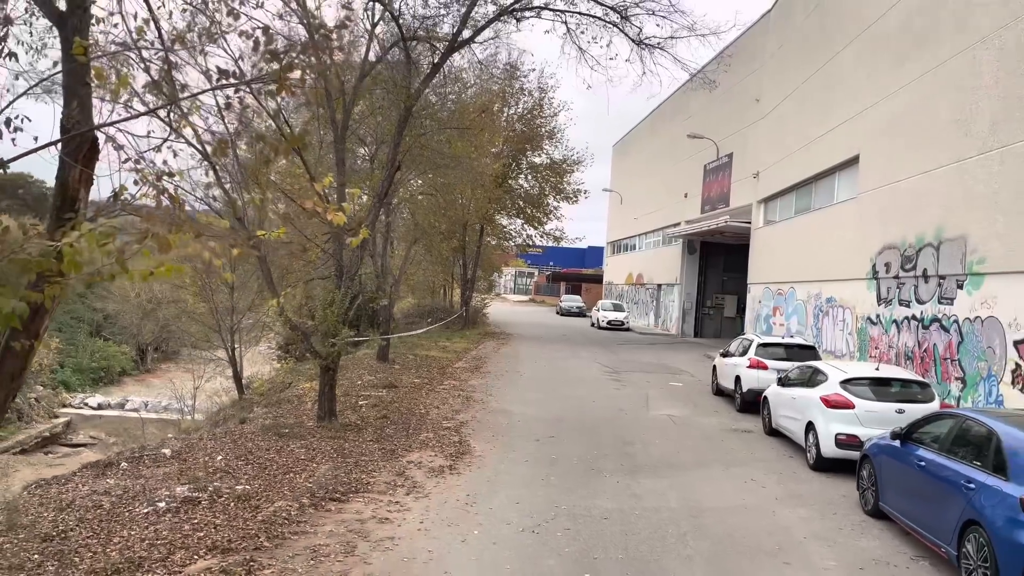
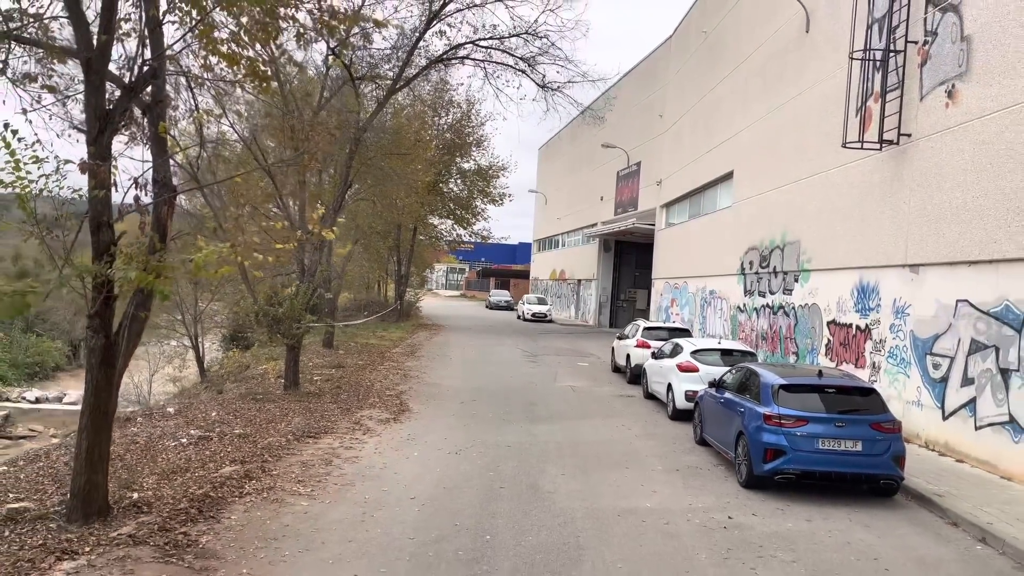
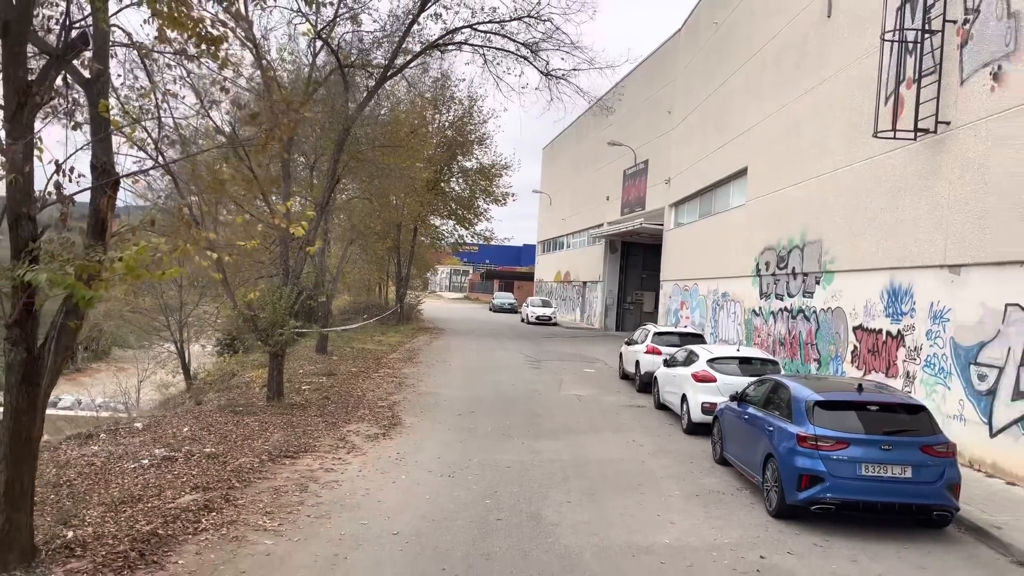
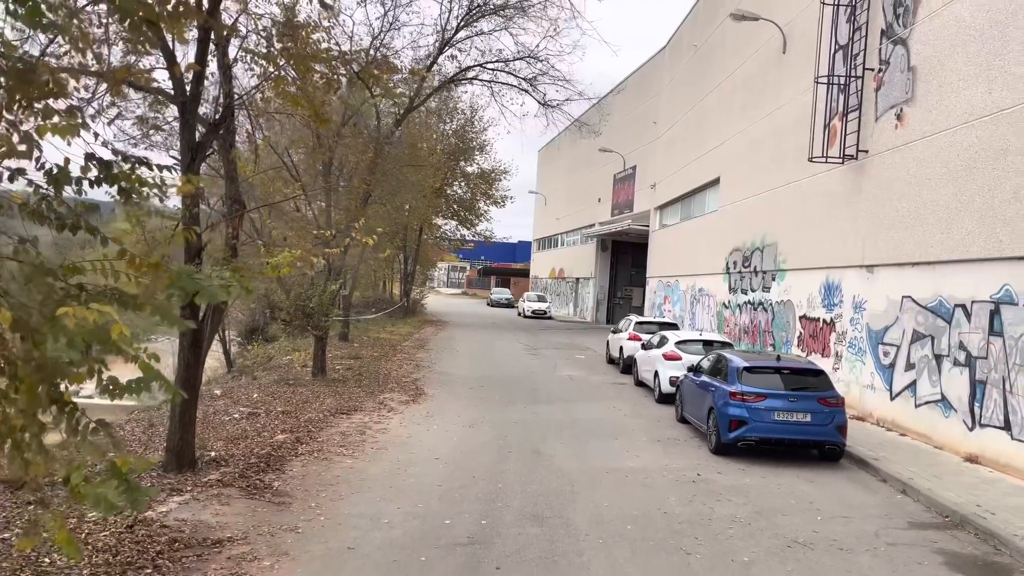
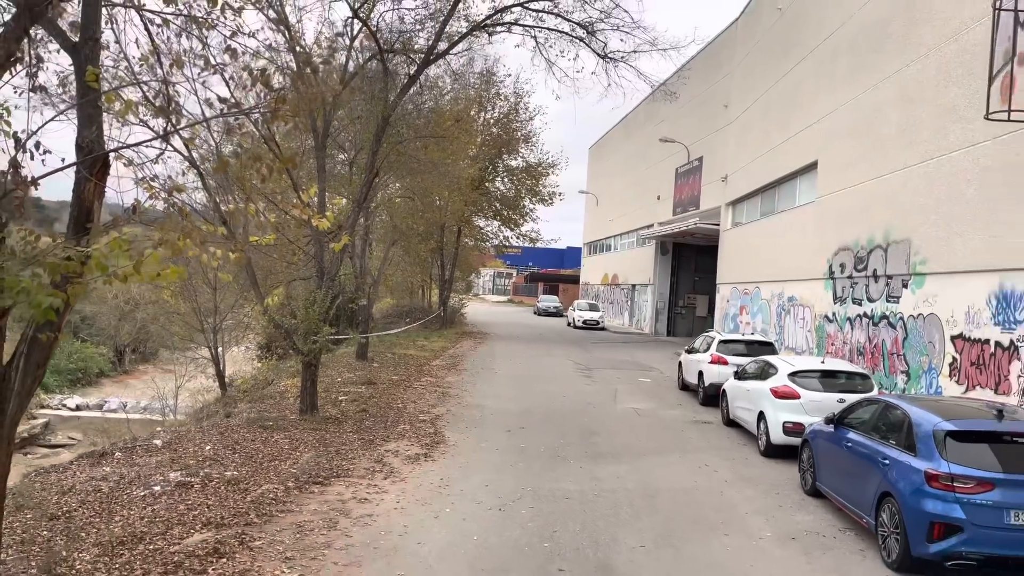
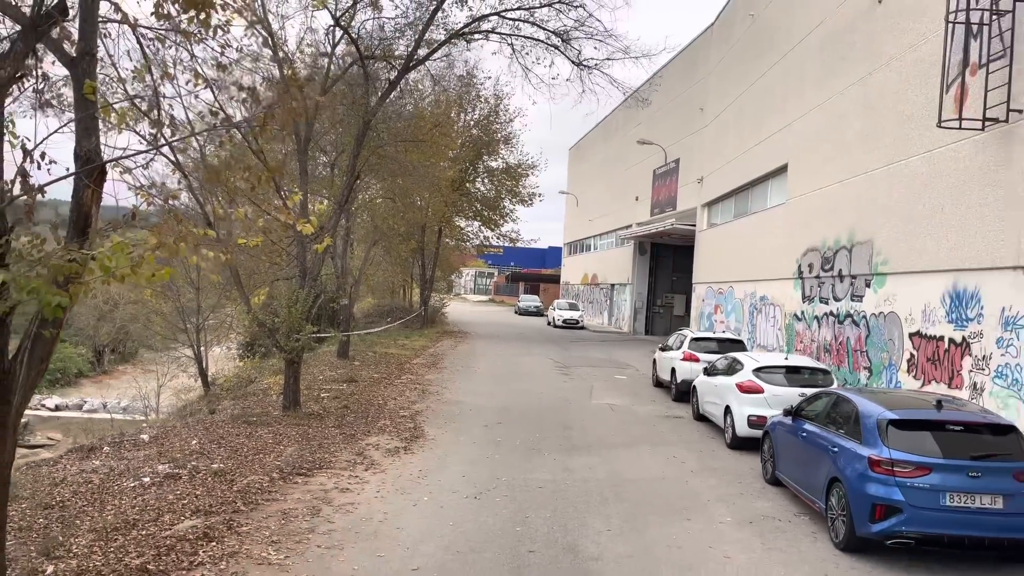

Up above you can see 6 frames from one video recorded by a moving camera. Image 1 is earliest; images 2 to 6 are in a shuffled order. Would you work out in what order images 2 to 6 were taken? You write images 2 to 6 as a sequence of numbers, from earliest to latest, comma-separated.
5, 6, 3, 2, 4
